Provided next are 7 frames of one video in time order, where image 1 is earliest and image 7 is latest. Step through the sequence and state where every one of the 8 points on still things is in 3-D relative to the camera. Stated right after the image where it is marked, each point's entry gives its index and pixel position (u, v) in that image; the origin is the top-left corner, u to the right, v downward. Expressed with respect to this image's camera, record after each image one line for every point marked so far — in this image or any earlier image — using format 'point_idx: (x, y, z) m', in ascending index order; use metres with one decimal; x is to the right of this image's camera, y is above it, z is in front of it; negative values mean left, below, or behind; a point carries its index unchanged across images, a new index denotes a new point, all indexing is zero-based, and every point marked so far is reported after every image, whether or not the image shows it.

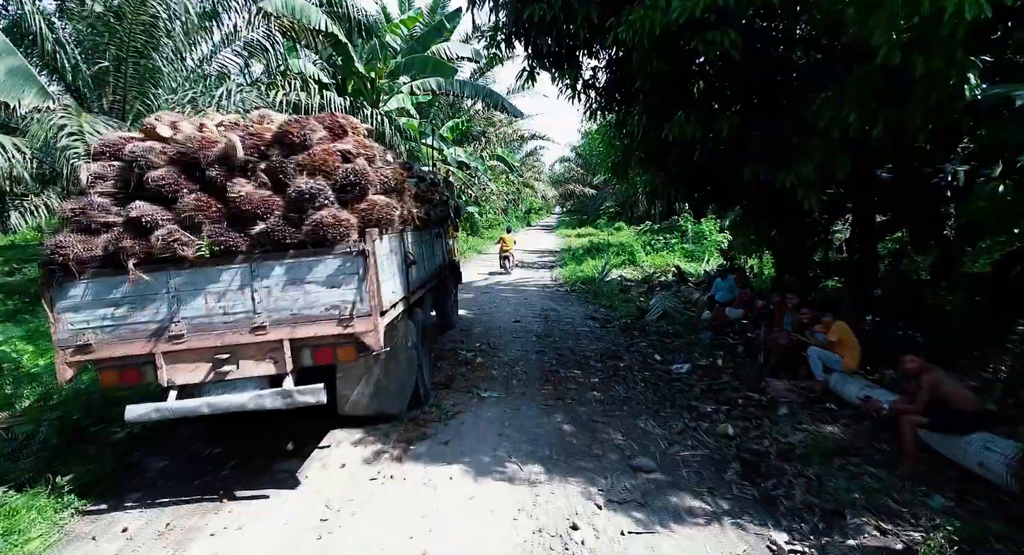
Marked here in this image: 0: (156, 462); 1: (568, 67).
0: (-2.6, -1.3, +4.5) m
1: (+0.7, +2.6, +7.4) m
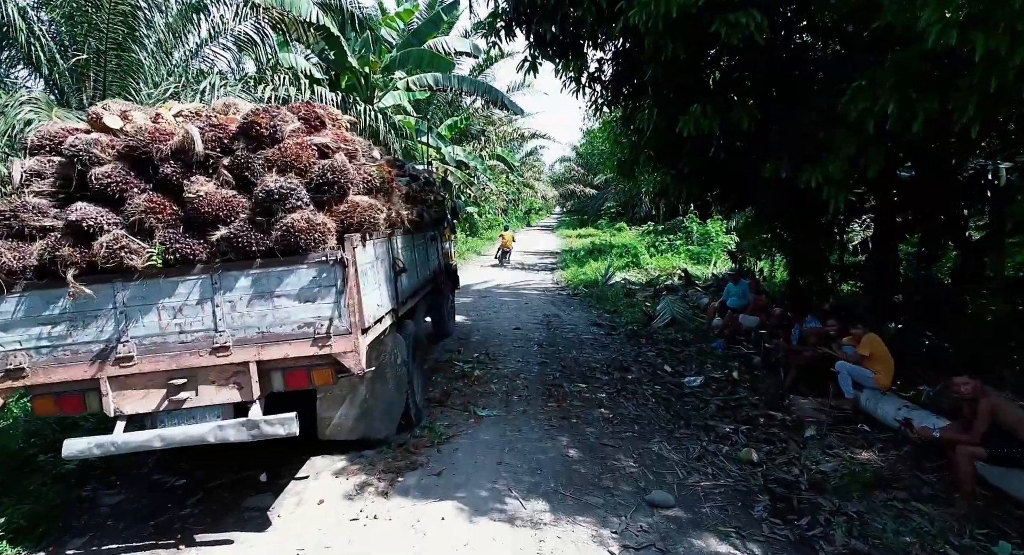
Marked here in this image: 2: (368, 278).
0: (-2.6, -1.4, +4.0) m
1: (+0.7, +2.5, +6.9) m
2: (-0.9, 0.0, +3.8) m
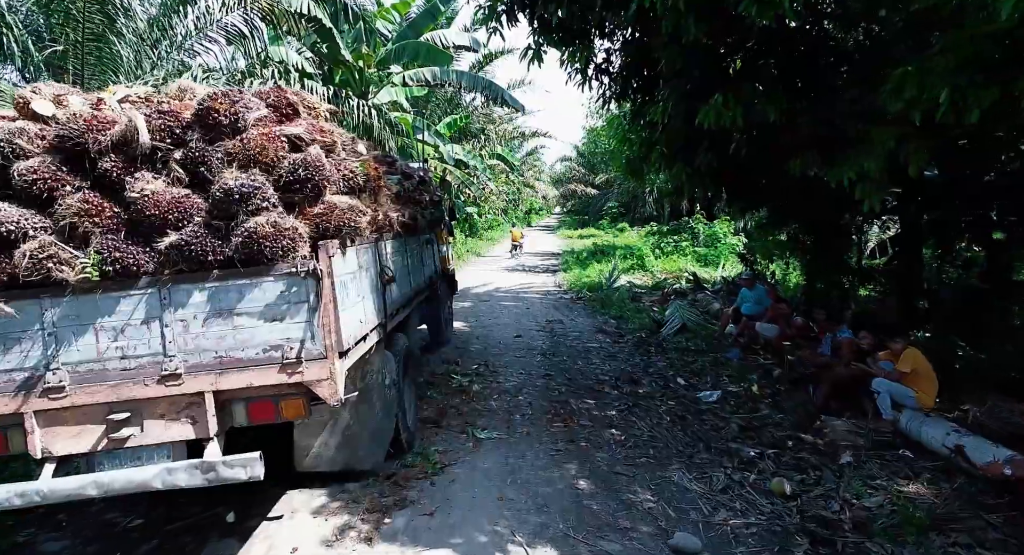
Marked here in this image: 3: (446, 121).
0: (-2.6, -1.5, +3.4) m
1: (+0.7, +2.4, +6.3) m
2: (-0.9, -0.1, +3.2) m
3: (-1.7, +4.1, +16.2) m
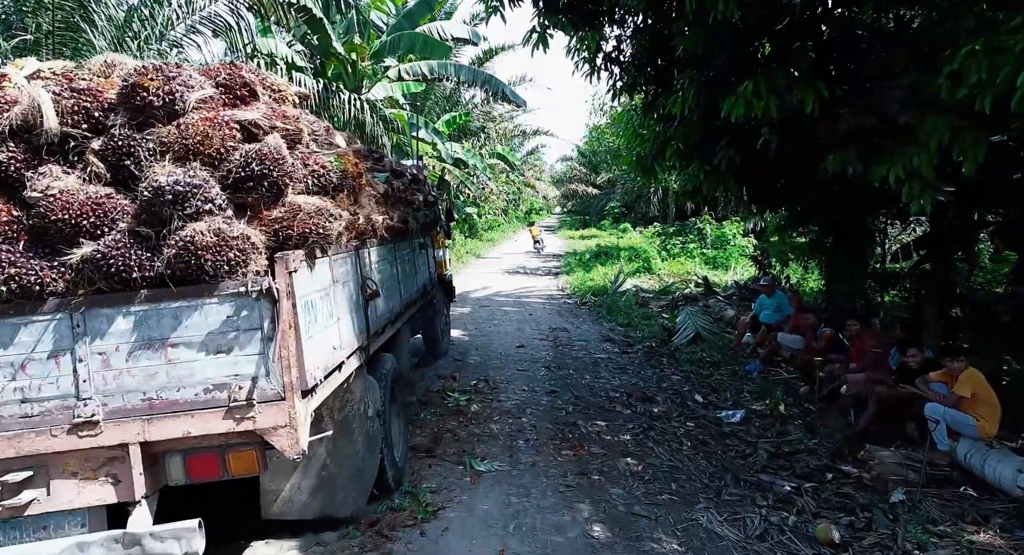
0: (-2.5, -1.6, +2.8) m
1: (+0.7, +2.3, +5.8) m
2: (-0.9, -0.2, +2.6) m
3: (-1.7, +4.1, +15.6) m
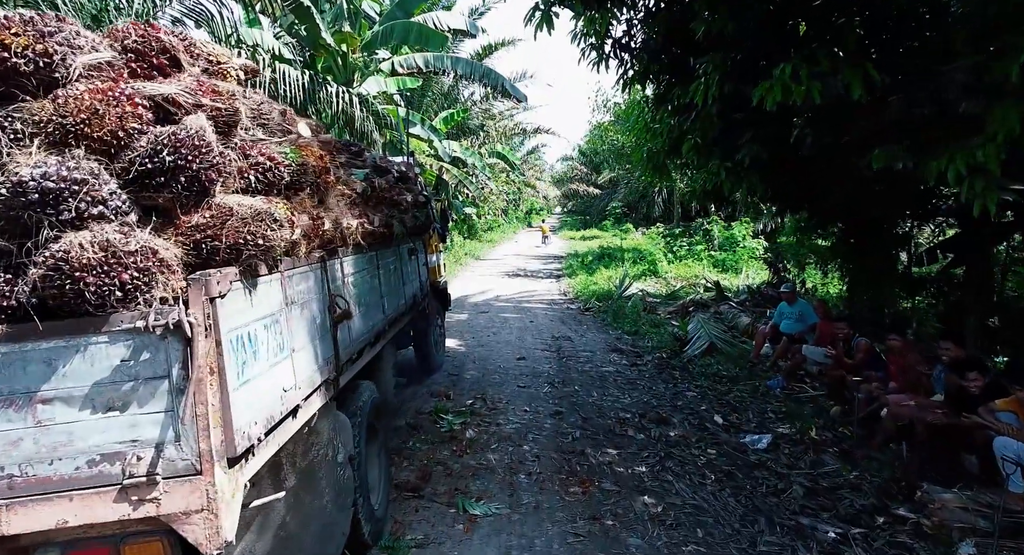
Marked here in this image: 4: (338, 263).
0: (-2.5, -1.6, +2.2) m
1: (+0.7, +2.3, +5.1) m
2: (-0.9, -0.3, +2.0) m
3: (-1.7, +4.0, +15.0) m
4: (-0.9, +0.1, +3.1) m
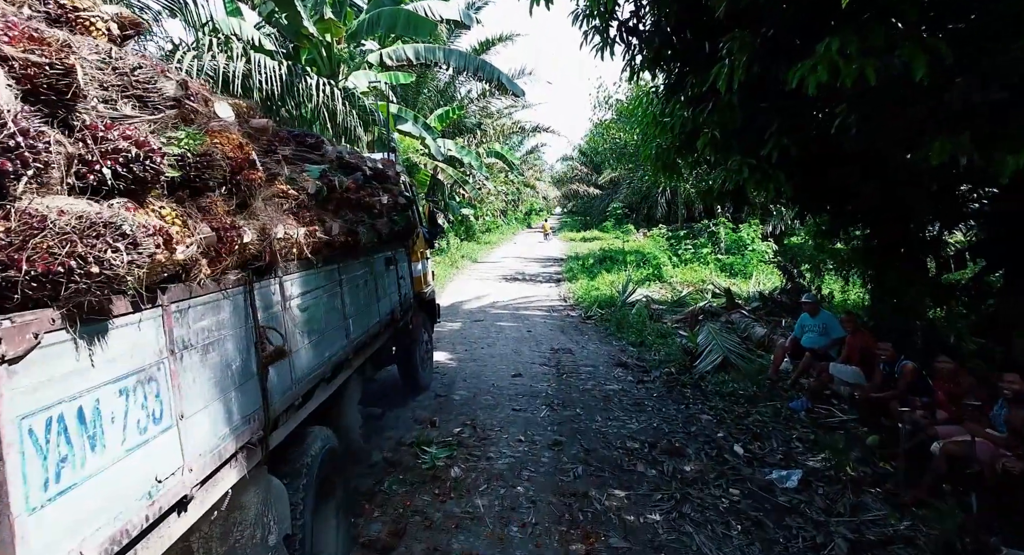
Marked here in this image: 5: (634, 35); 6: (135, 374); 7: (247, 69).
0: (-2.6, -1.7, +1.5) m
1: (+0.7, +2.2, +4.5) m
2: (-0.9, -0.4, +1.3) m
3: (-1.8, +3.9, +14.3) m
4: (-0.9, 0.0, +2.4) m
5: (+1.1, +2.3, +5.7) m
6: (-0.9, -0.2, +1.5) m
7: (-3.4, +2.7, +7.8) m
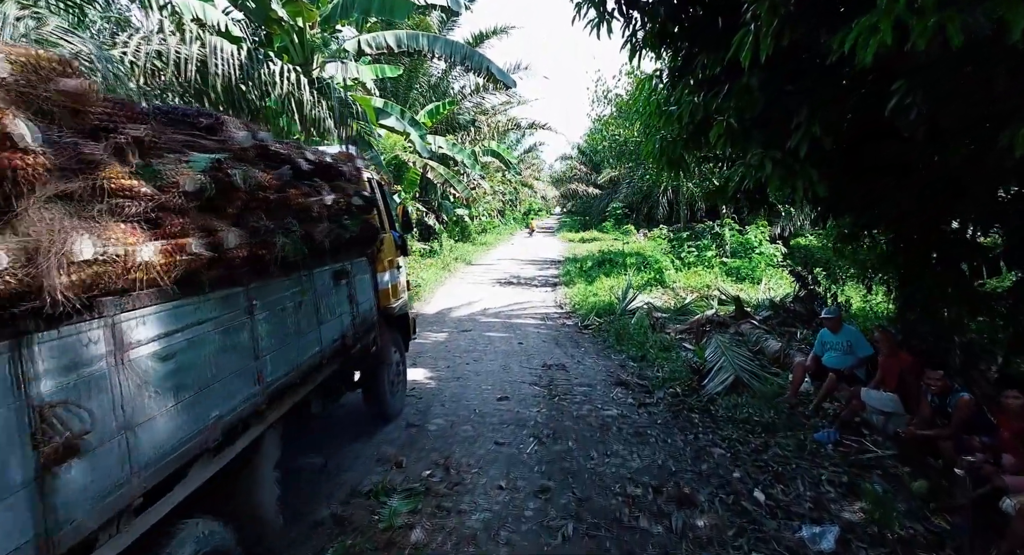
0: (-2.7, -1.8, +0.7) m
1: (+0.5, +2.0, +3.6) m
2: (-1.1, -0.5, +0.5) m
3: (-1.9, +3.8, +13.5) m
4: (-1.1, -0.1, +1.6) m
5: (+1.0, +2.2, +4.9) m
6: (-1.1, -0.3, +0.7) m
7: (-3.5, +2.5, +7.0) m
